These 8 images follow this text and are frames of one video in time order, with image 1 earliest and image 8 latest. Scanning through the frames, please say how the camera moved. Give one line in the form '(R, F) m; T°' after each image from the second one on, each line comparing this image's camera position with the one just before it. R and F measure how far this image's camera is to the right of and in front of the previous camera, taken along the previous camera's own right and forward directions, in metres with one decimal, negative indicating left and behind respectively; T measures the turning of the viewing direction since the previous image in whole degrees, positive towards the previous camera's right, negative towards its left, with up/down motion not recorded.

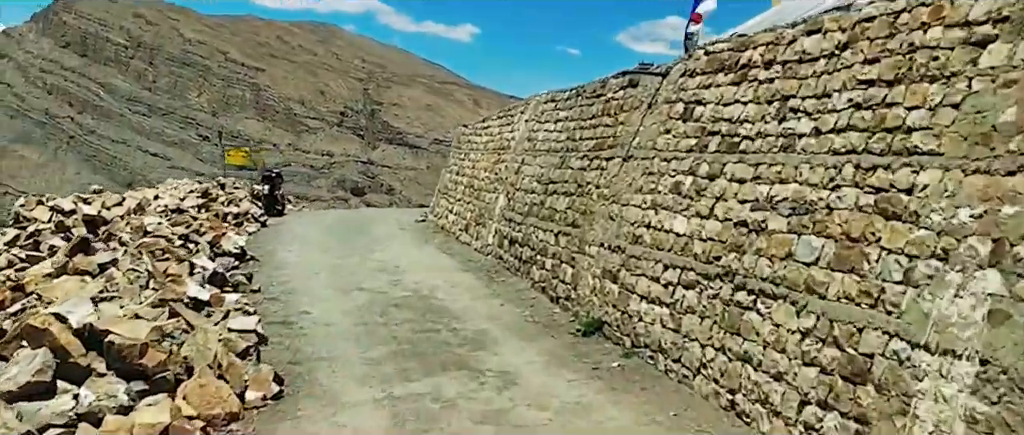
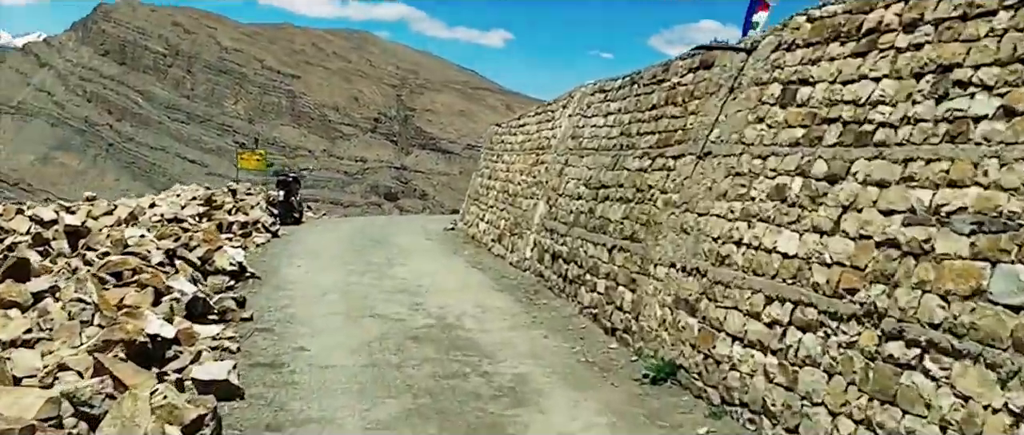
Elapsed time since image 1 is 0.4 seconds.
(-0.1, +1.8) m; -2°
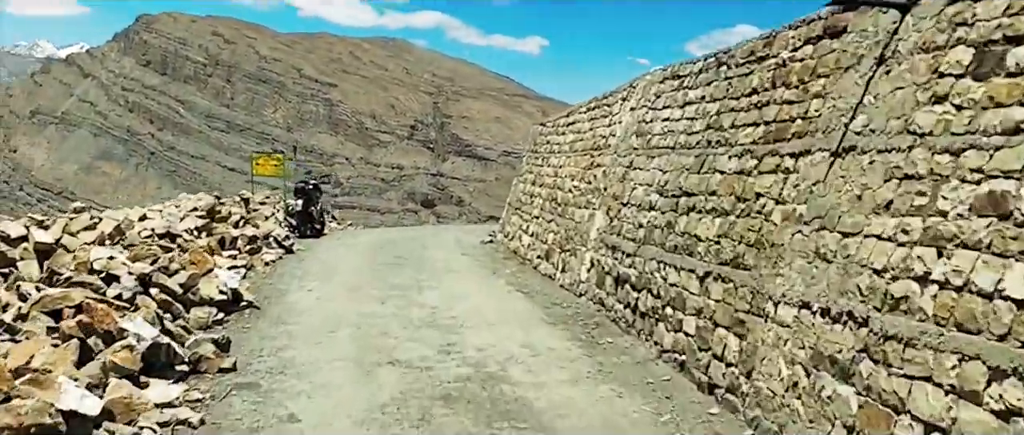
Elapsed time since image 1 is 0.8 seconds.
(-0.2, +1.9) m; -2°
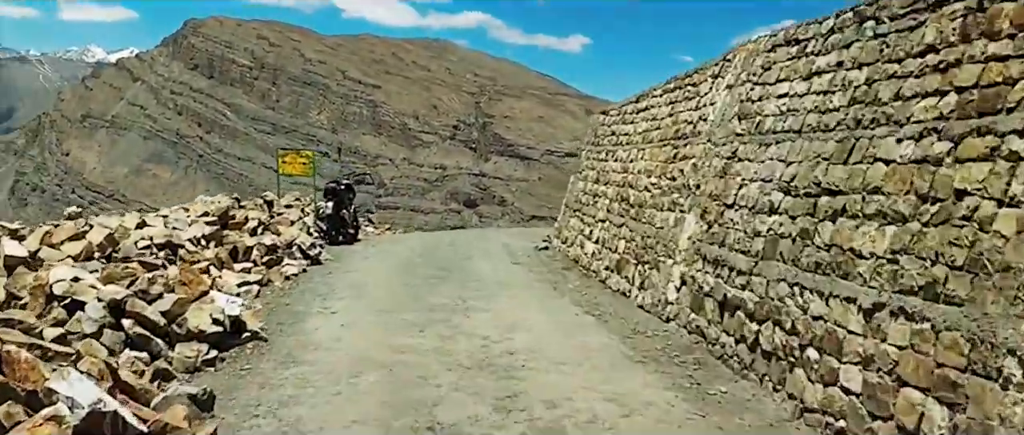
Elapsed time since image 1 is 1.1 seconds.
(-0.2, +1.8) m; -2°
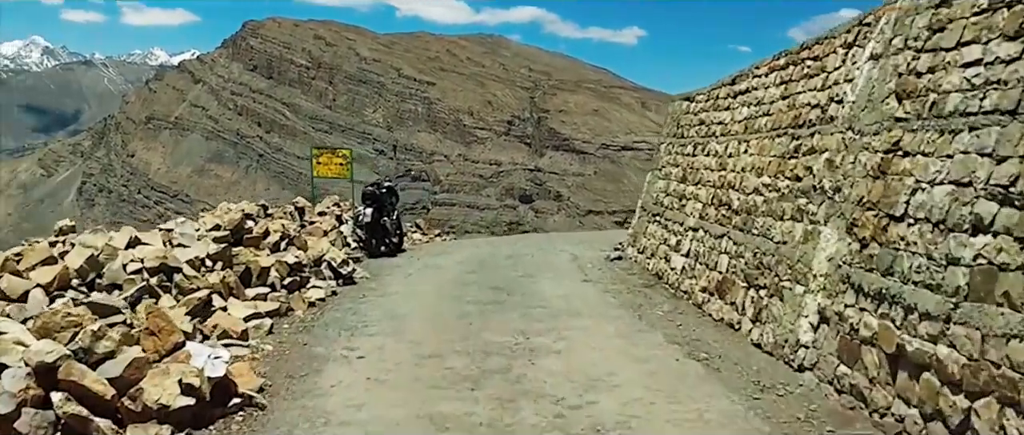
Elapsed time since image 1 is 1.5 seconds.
(-0.1, +1.8) m; -3°
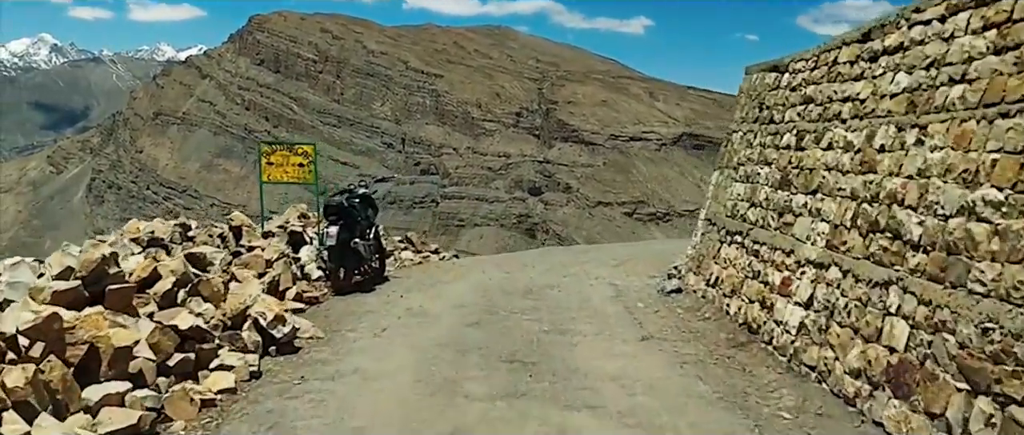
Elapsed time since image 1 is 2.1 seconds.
(-0.1, +3.1) m; -1°
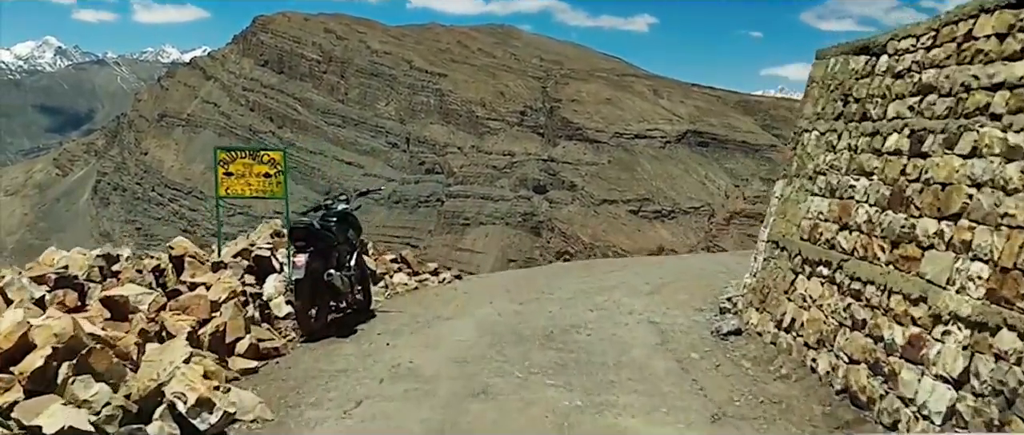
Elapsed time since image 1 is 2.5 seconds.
(-0.1, +1.7) m; 0°
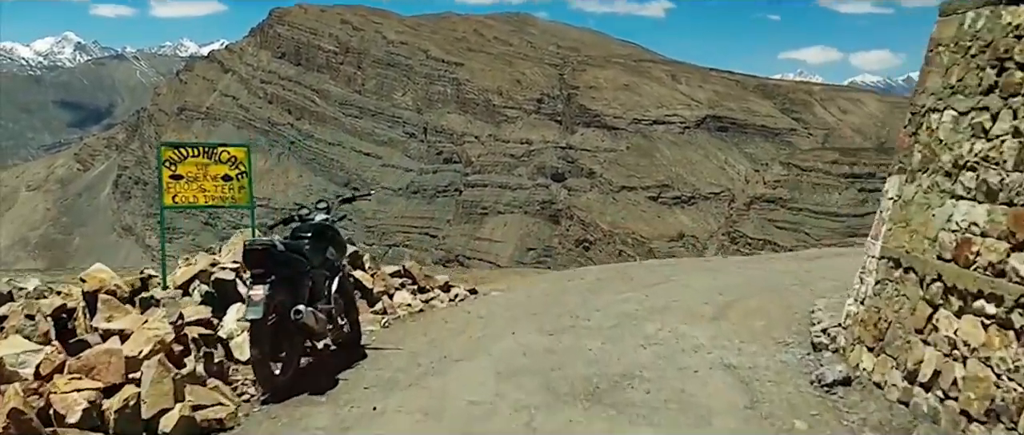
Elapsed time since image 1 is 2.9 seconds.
(-0.3, +1.1) m; -1°
